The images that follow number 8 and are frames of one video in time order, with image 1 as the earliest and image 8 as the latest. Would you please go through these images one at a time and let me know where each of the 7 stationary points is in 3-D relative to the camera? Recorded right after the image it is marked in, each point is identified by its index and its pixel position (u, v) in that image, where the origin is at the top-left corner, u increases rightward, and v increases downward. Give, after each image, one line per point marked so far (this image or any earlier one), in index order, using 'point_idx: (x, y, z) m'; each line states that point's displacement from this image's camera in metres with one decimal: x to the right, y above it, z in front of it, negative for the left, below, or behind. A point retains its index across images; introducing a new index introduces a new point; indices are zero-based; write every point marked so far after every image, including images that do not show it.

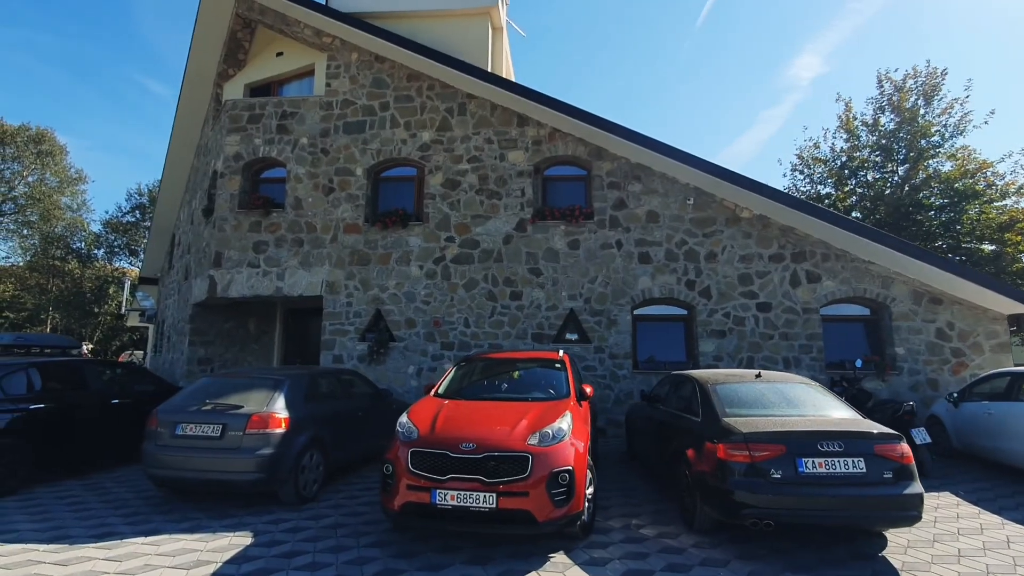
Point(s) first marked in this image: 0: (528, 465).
0: (+0.2, -1.4, +4.1) m
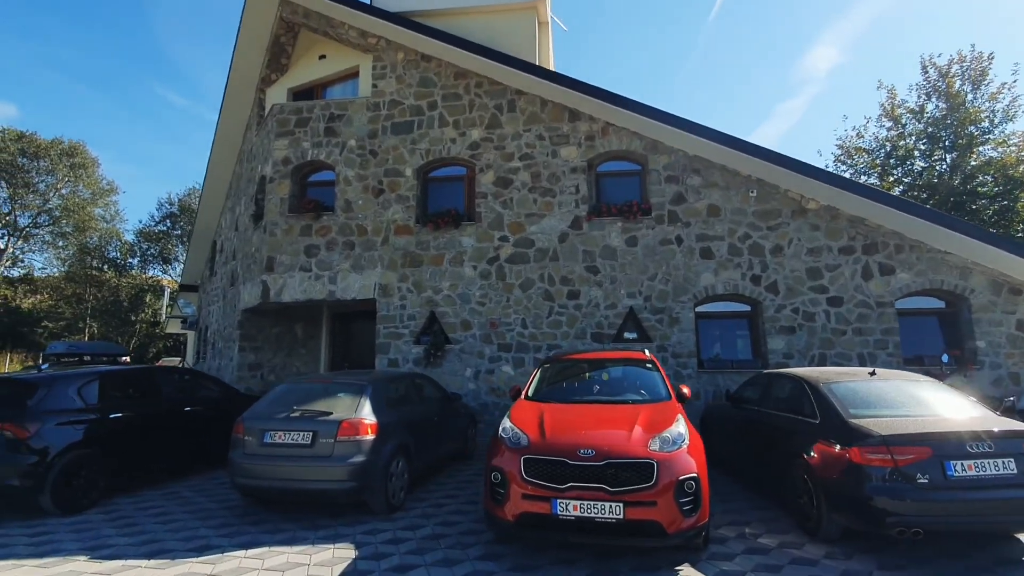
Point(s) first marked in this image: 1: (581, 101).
0: (+1.1, -1.4, +3.8) m
1: (+1.3, +3.5, +9.8) m
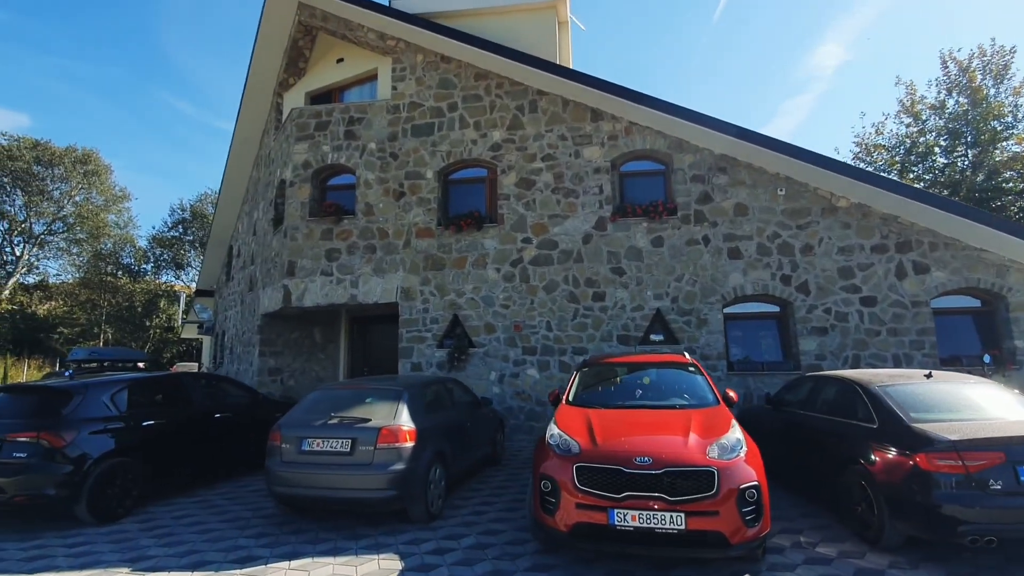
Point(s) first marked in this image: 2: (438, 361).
0: (+1.5, -1.4, +3.7) m
1: (+1.7, +3.5, +9.6) m
2: (-1.4, -1.4, +9.8) m
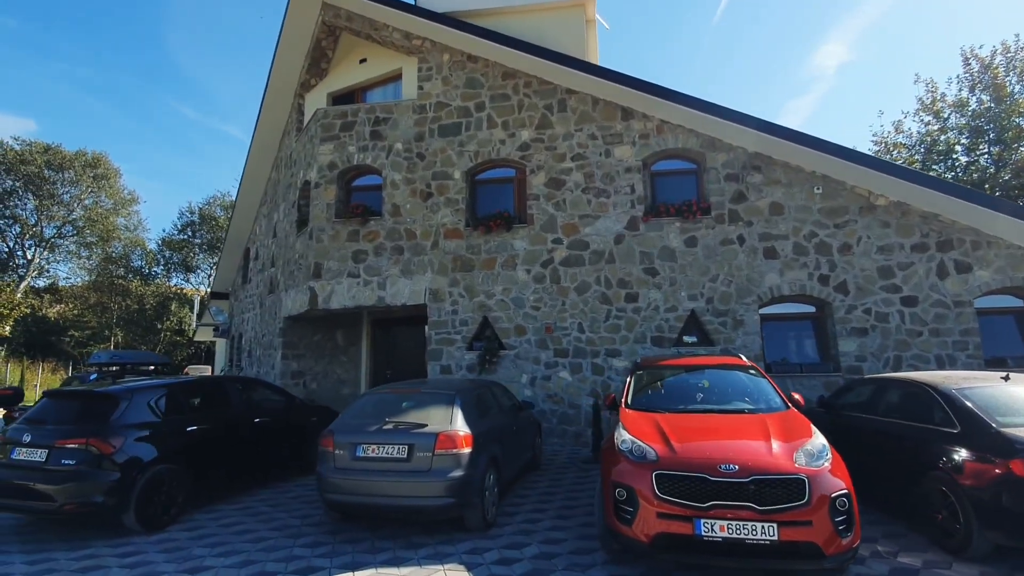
0: (+2.0, -1.4, +3.5) m
1: (+2.3, +3.5, +9.5) m
2: (-0.8, -1.4, +9.7) m
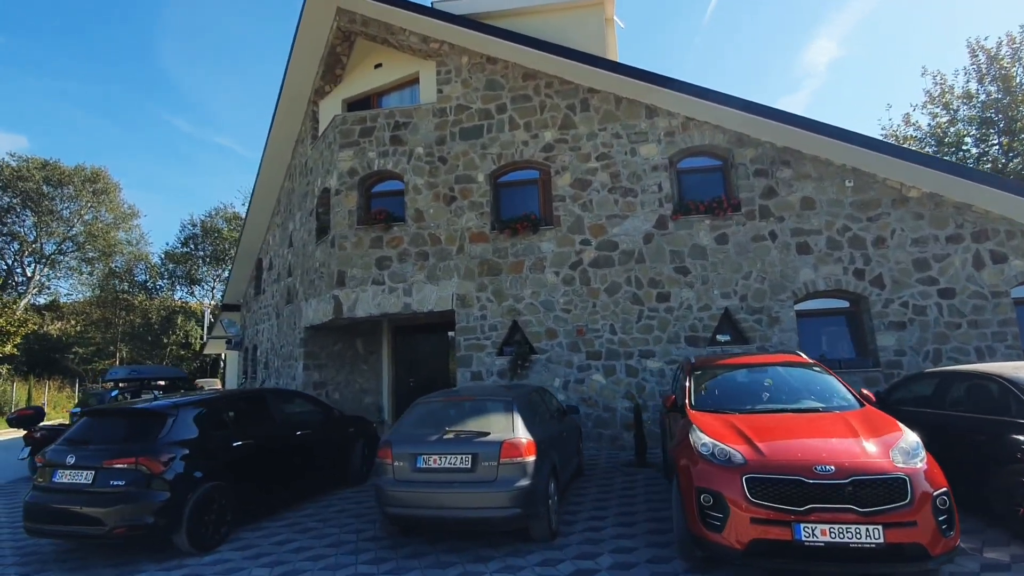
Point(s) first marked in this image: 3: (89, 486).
0: (+2.6, -1.3, +3.4) m
1: (+2.7, +3.5, +9.4) m
2: (-0.2, -1.5, +9.5) m
3: (-3.8, -1.8, +4.7) m
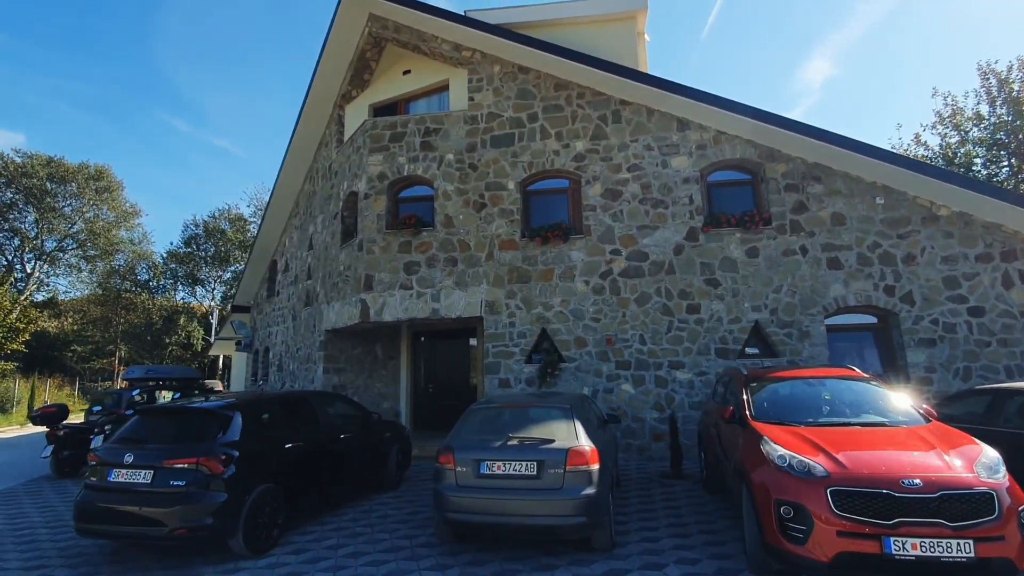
0: (+3.2, -1.4, +3.4) m
1: (+3.4, +3.3, +9.5) m
2: (+0.3, -1.6, +9.5) m
3: (-3.3, -1.8, +4.6) m
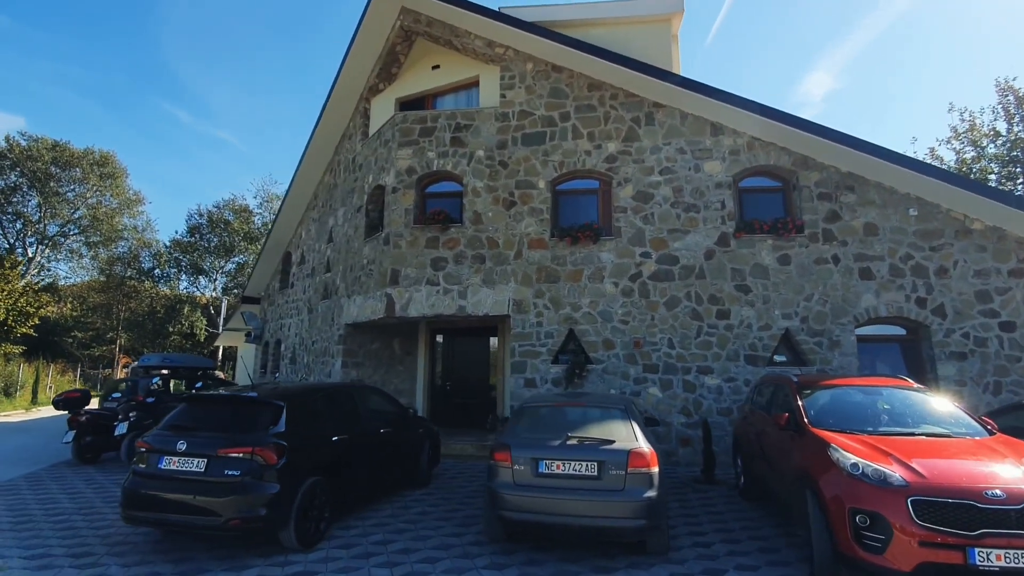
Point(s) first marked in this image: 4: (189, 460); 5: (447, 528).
0: (+3.7, -1.5, +3.4) m
1: (+4.0, +3.2, +9.5) m
2: (+0.8, -1.6, +9.4) m
3: (-2.7, -1.6, +4.5) m
4: (-2.9, -1.5, +4.6) m
5: (-0.7, -2.5, +5.4) m
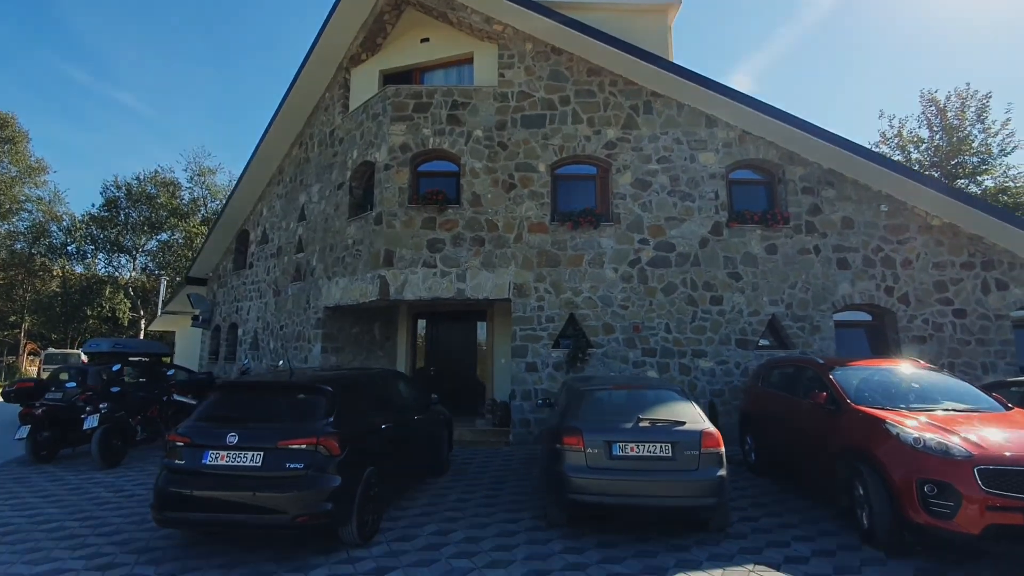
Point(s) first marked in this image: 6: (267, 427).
0: (+4.5, -1.4, +3.9) m
1: (+4.1, +3.4, +9.8) m
2: (+0.8, -1.3, +9.5) m
3: (-2.1, -1.5, +4.2) m
4: (-2.2, -1.3, +4.2) m
5: (-0.2, -2.3, +5.3) m
6: (-2.1, -1.2, +4.3) m
